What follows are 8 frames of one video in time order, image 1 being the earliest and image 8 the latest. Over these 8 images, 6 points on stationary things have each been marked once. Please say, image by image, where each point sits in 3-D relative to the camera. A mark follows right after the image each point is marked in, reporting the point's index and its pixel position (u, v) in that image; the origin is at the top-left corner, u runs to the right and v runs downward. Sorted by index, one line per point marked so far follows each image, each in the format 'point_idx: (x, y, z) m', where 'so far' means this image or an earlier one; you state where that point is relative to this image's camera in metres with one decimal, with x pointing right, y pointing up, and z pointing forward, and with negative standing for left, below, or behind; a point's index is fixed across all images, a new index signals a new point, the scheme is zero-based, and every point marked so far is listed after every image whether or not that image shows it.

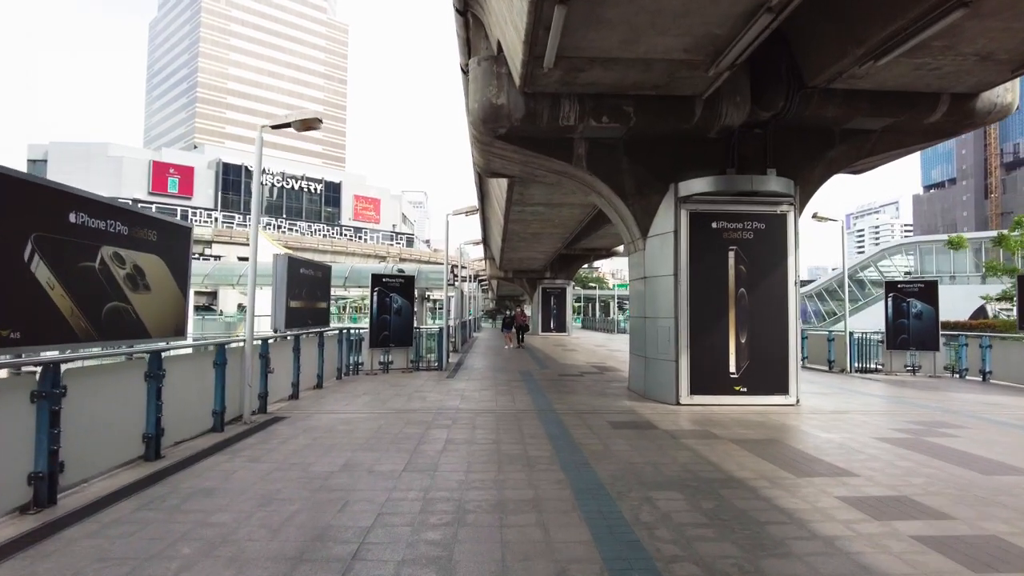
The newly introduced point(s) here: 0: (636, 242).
0: (+2.2, +0.8, +12.0) m
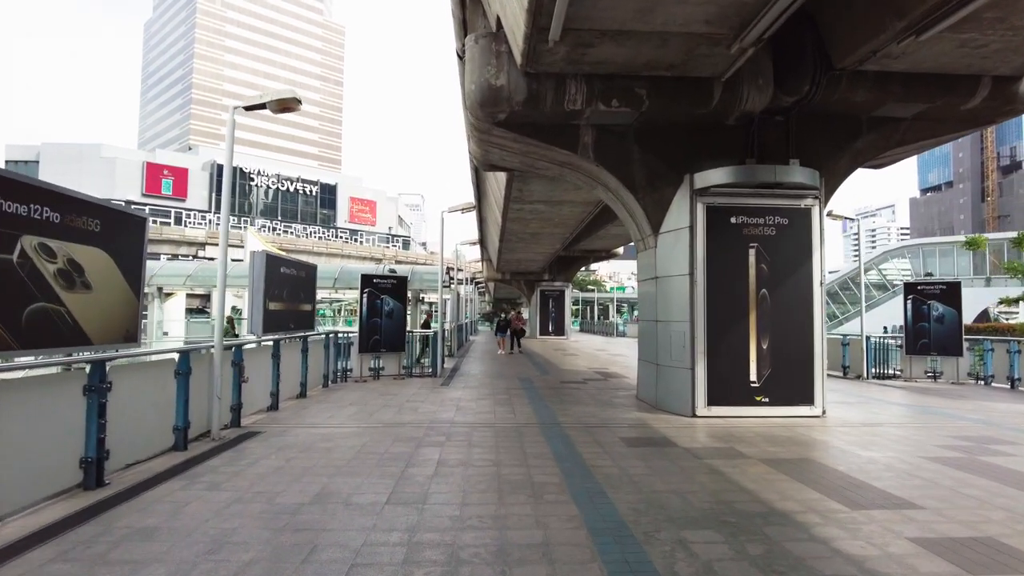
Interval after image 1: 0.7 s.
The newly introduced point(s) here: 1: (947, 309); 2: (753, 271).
0: (+2.2, +0.8, +11.1) m
1: (+9.8, -0.5, +15.1) m
2: (+3.5, +0.3, +9.8) m
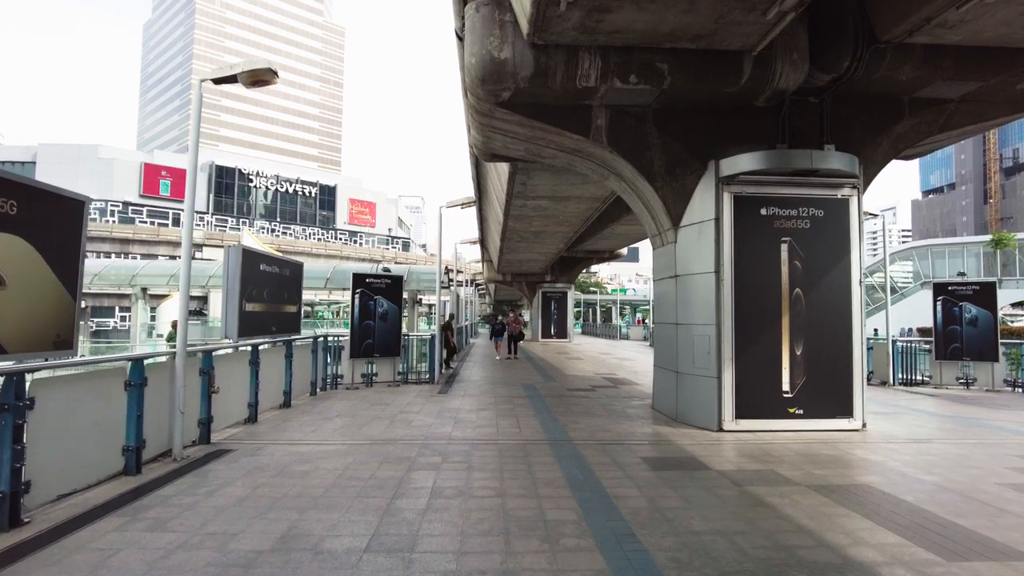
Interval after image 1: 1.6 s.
0: (+2.3, +0.8, +10.1) m
1: (+9.9, -0.5, +14.1) m
2: (+3.6, +0.3, +8.8) m
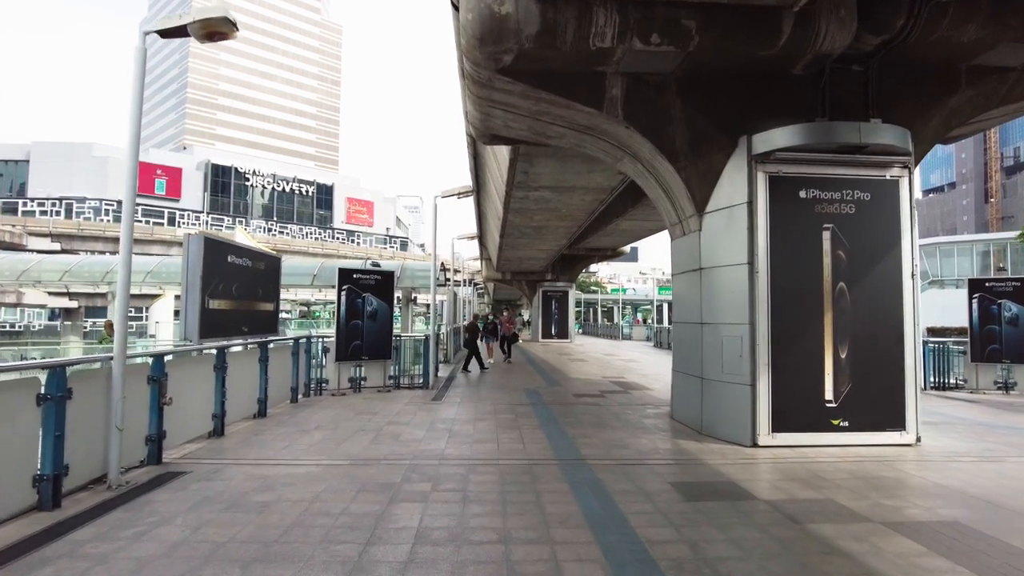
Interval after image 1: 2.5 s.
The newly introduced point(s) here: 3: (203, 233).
0: (+2.3, +0.9, +9.0) m
1: (+9.9, -0.4, +13.0) m
2: (+3.6, +0.3, +7.7) m
3: (-3.6, +0.6, +7.8) m
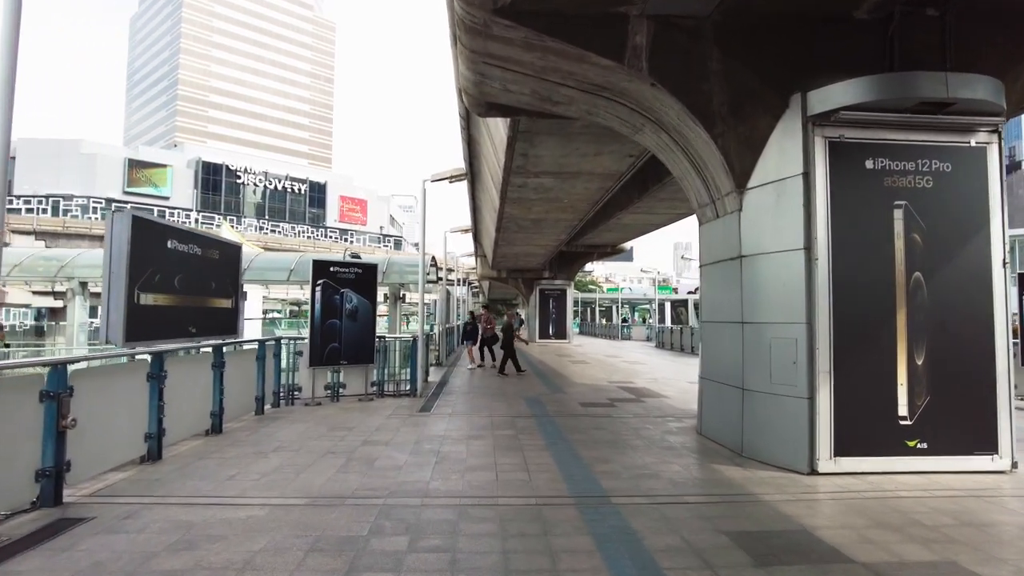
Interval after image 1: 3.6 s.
0: (+2.3, +1.0, +7.5) m
1: (+9.9, -0.3, +11.6) m
2: (+3.7, +0.4, +6.3) m
3: (-3.6, +0.7, +6.3) m
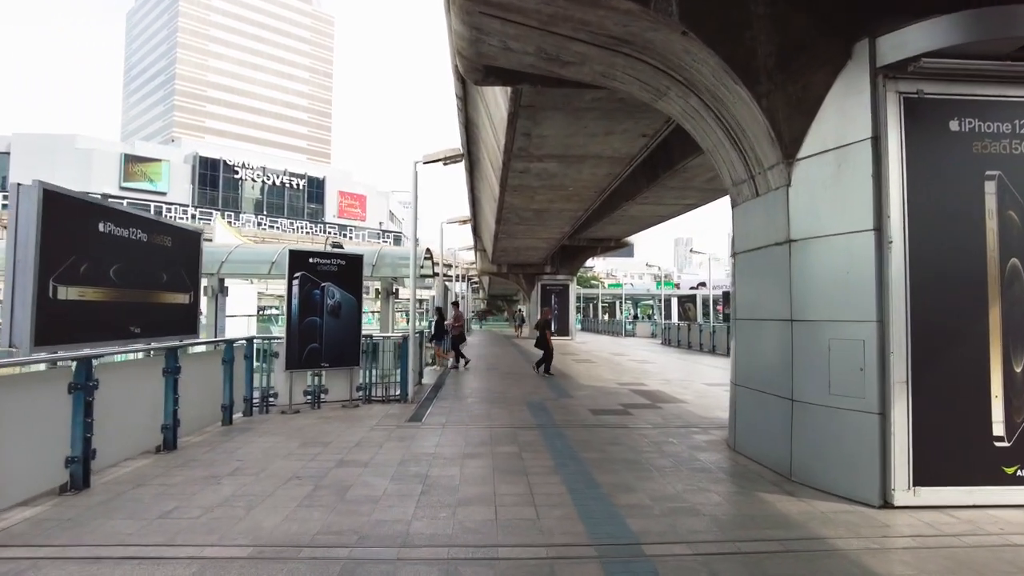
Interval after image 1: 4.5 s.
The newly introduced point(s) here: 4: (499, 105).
0: (+2.3, +1.1, +6.4) m
1: (+9.9, -0.2, +10.5) m
2: (+3.7, +0.5, +5.1) m
3: (-3.6, +0.8, +5.1) m
4: (-0.2, +2.9, +10.5) m
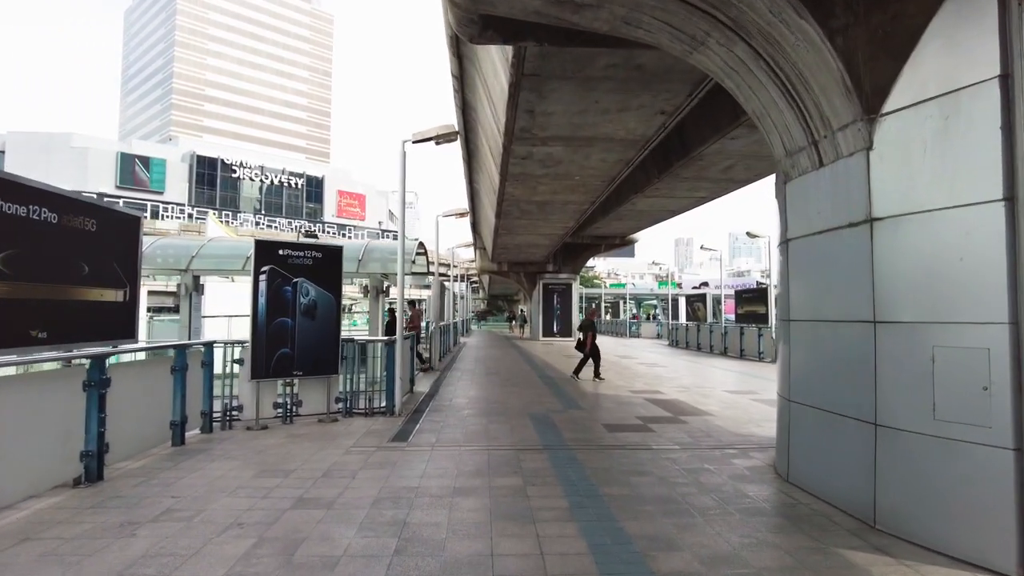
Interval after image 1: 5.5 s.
0: (+2.4, +1.1, +5.0) m
1: (+9.9, -0.1, +9.1) m
2: (+3.7, +0.5, +3.8) m
3: (-3.5, +0.8, +3.8) m
4: (-0.2, +2.9, +9.1) m
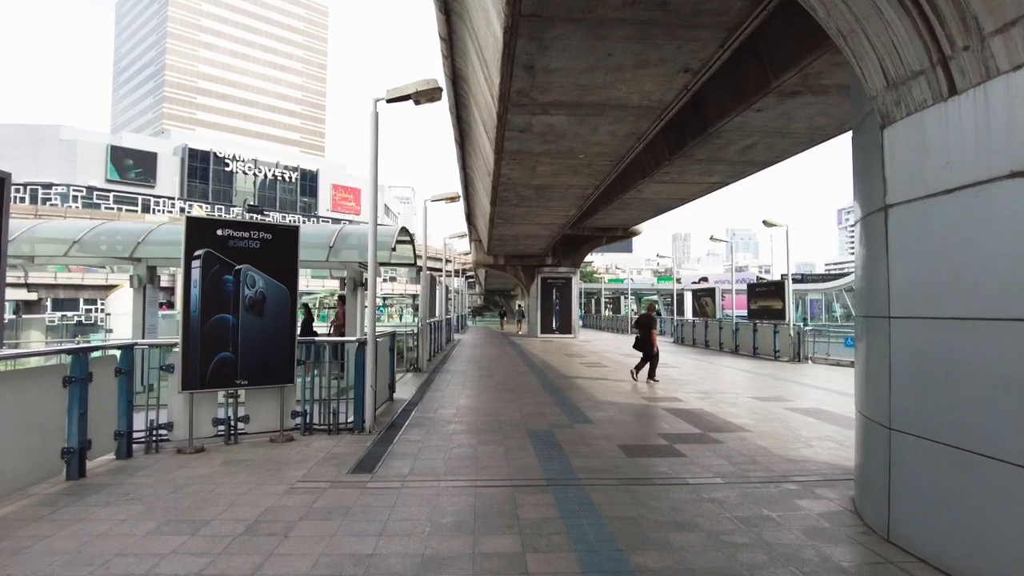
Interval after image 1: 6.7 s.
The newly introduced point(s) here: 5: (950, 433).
0: (+2.3, +1.2, +3.4) m
1: (+9.9, 0.0, +7.6) m
2: (+3.7, +0.6, +2.2) m
3: (-3.6, +0.9, +2.2) m
4: (-0.2, +3.0, +7.5) m
5: (+2.3, -0.8, +3.6) m
